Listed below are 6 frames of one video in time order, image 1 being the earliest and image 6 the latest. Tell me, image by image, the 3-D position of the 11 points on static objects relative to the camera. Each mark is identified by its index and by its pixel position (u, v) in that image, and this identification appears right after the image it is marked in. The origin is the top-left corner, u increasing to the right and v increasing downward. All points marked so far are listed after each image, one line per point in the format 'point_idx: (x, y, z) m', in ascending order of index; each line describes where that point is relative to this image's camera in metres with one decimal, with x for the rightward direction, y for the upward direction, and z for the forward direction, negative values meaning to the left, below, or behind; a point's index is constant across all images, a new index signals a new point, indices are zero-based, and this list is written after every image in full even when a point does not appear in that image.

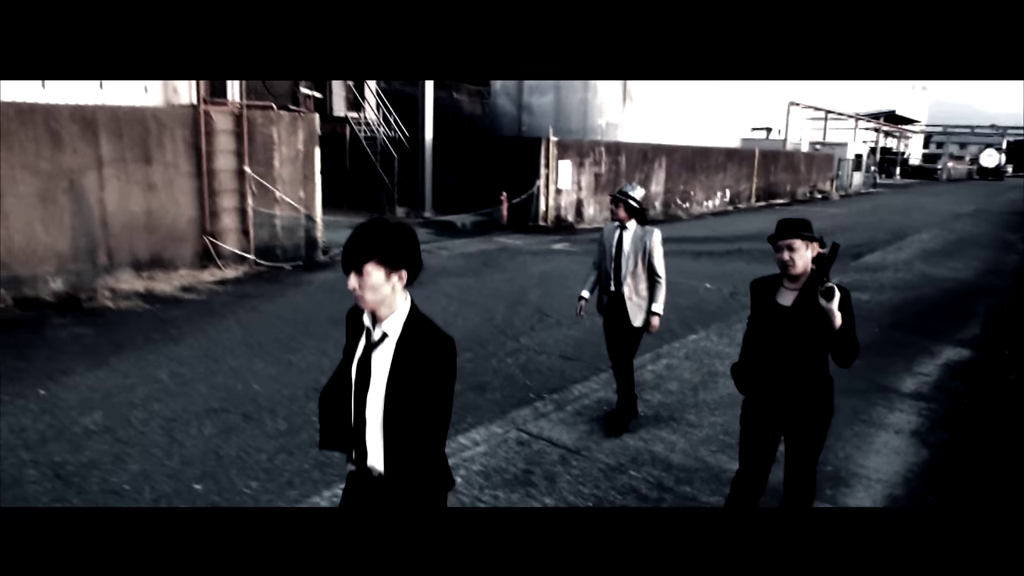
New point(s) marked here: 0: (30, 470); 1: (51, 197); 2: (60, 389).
0: (-2.7, -1.0, +4.6) m
1: (-5.4, +1.1, +9.7) m
2: (-3.3, -0.7, +6.0) m
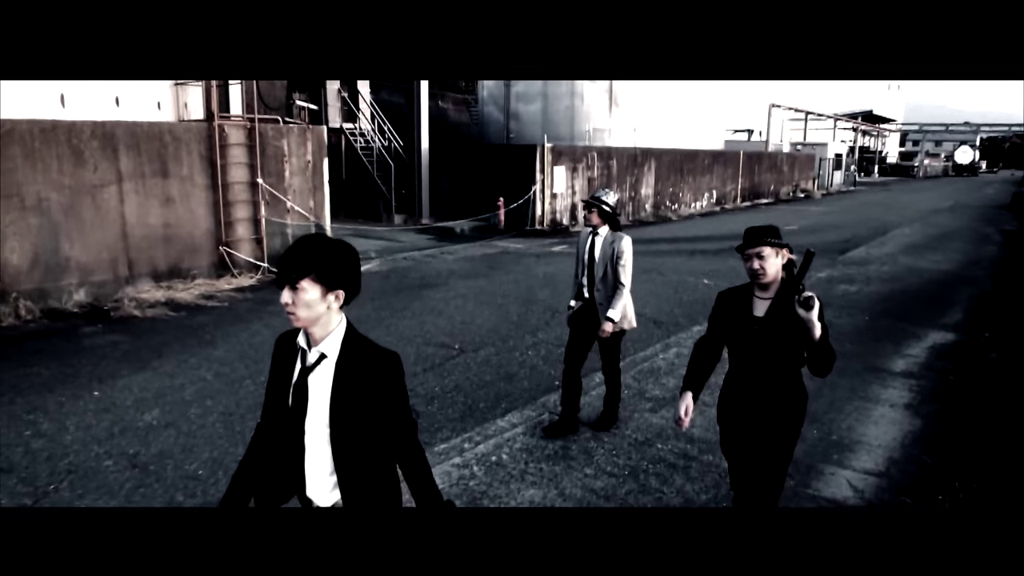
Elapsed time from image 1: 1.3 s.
0: (-2.4, -1.0, +5.0) m
1: (-5.3, +0.9, +10.1) m
2: (-3.0, -0.8, +6.4) m
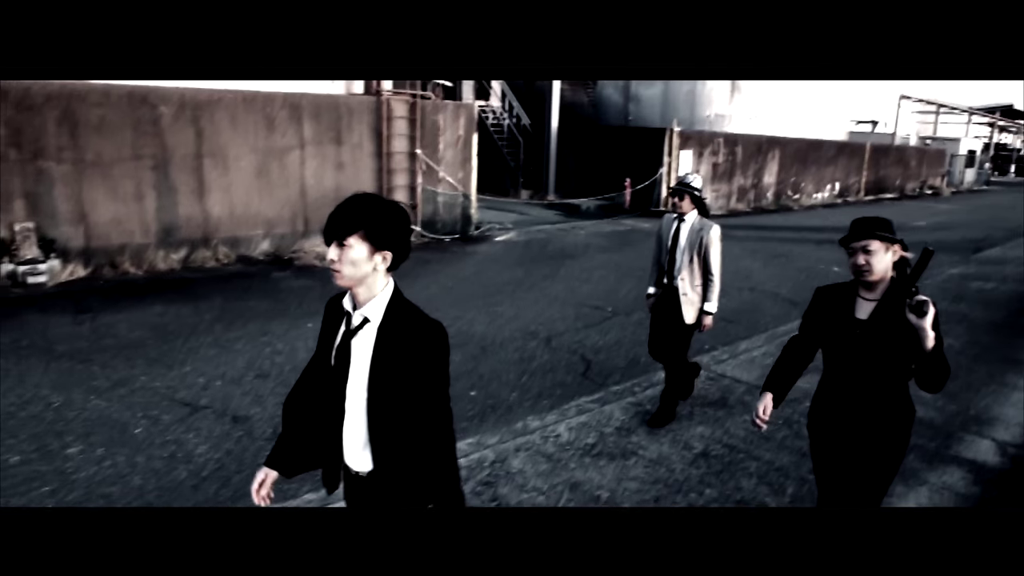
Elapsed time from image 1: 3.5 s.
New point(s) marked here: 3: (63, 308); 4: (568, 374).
0: (-1.2, -0.6, +6.0) m
1: (-3.4, +1.6, +11.3) m
2: (-1.7, -0.3, +7.4) m
3: (-4.4, -0.2, +8.1) m
4: (+0.4, -0.6, +6.2) m
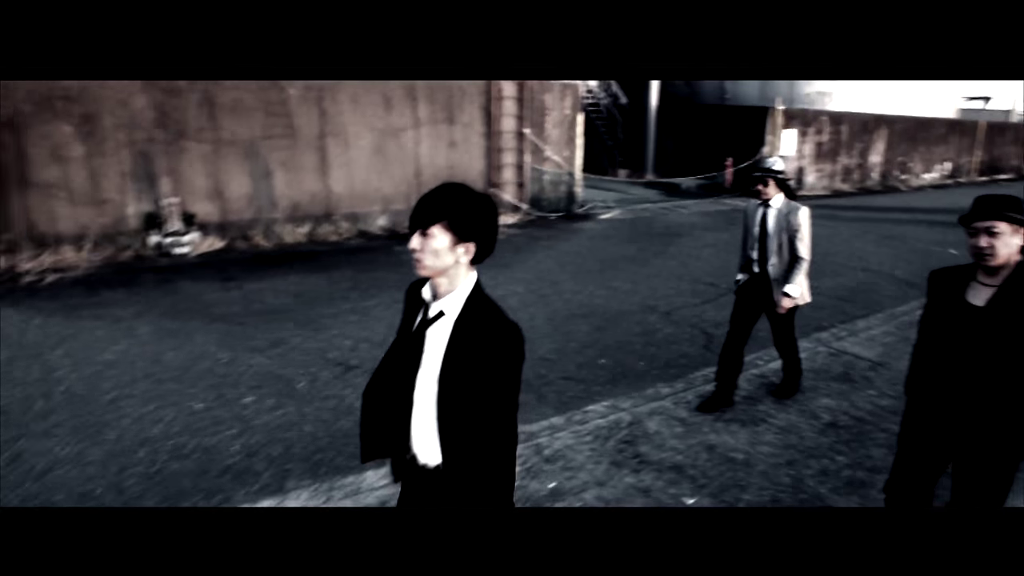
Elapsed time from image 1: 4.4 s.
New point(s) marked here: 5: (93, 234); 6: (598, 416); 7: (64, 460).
0: (-0.3, -0.4, +6.4) m
1: (-1.8, +2.0, +11.8) m
2: (-0.6, 0.0, +7.9) m
3: (-3.2, +0.1, +8.8) m
4: (+1.4, -0.5, +6.4) m
5: (-5.0, +0.6, +10.0) m
6: (+0.5, -0.8, +5.0) m
7: (-2.5, -0.9, +4.6) m
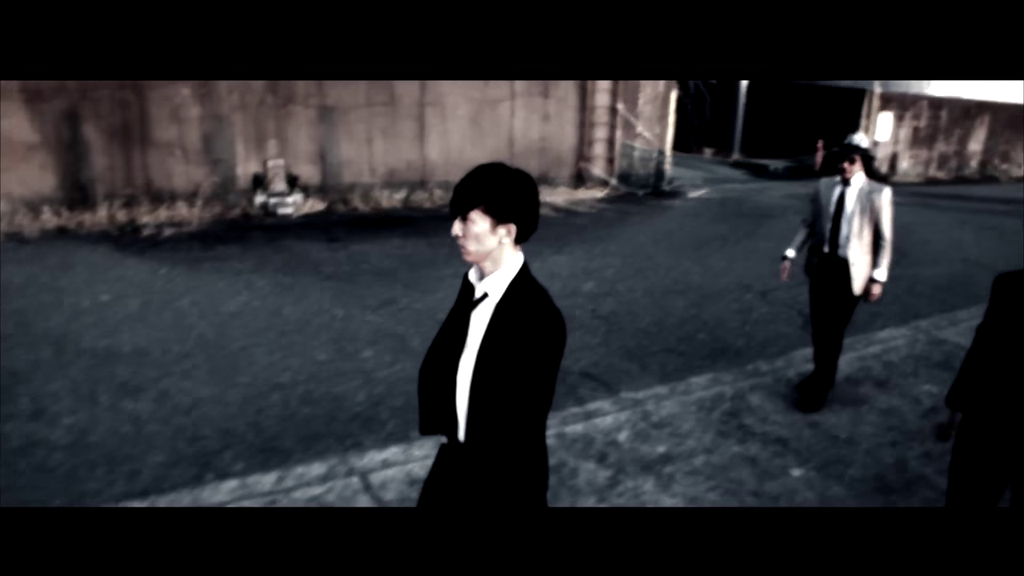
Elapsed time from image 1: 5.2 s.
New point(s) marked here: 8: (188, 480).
0: (+0.5, -0.2, +6.6) m
1: (-0.5, +2.4, +12.1) m
2: (+0.3, +0.2, +8.1) m
3: (-2.2, +0.6, +9.2) m
4: (+2.2, -0.3, +6.5) m
5: (-3.9, +1.2, +10.5) m
6: (+1.2, -0.6, +5.2) m
7: (-1.8, -0.7, +5.0) m
8: (-1.6, -1.0, +4.2) m
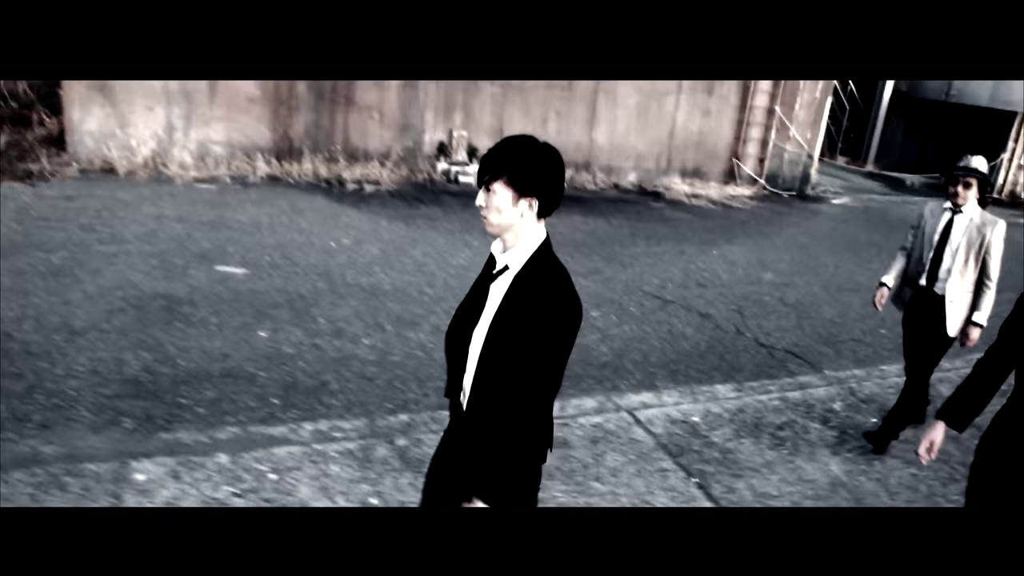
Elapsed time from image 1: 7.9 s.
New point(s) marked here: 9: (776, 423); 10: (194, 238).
0: (+2.2, -0.1, +7.4) m
1: (+2.0, +2.8, +12.8) m
2: (+2.2, +0.4, +8.9) m
3: (-0.1, +1.0, +10.2) m
4: (+3.8, -0.4, +7.2) m
5: (-1.6, +1.9, +11.6) m
6: (+2.7, -0.6, +5.9) m
7: (-0.3, -0.3, +6.0) m
8: (-0.2, -0.7, +5.2) m
9: (+1.6, -0.8, +5.0) m
10: (-3.0, +0.5, +7.9) m
